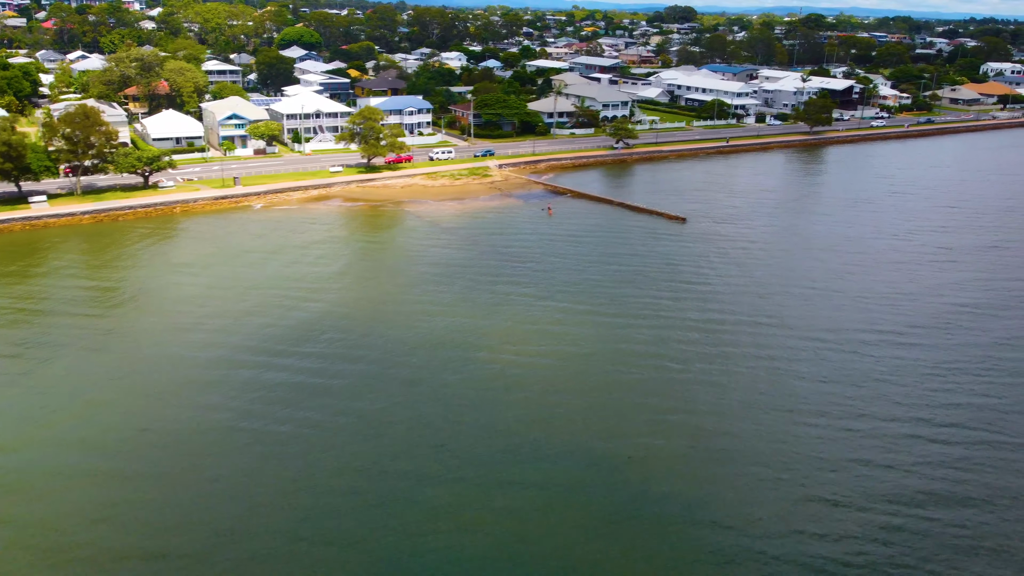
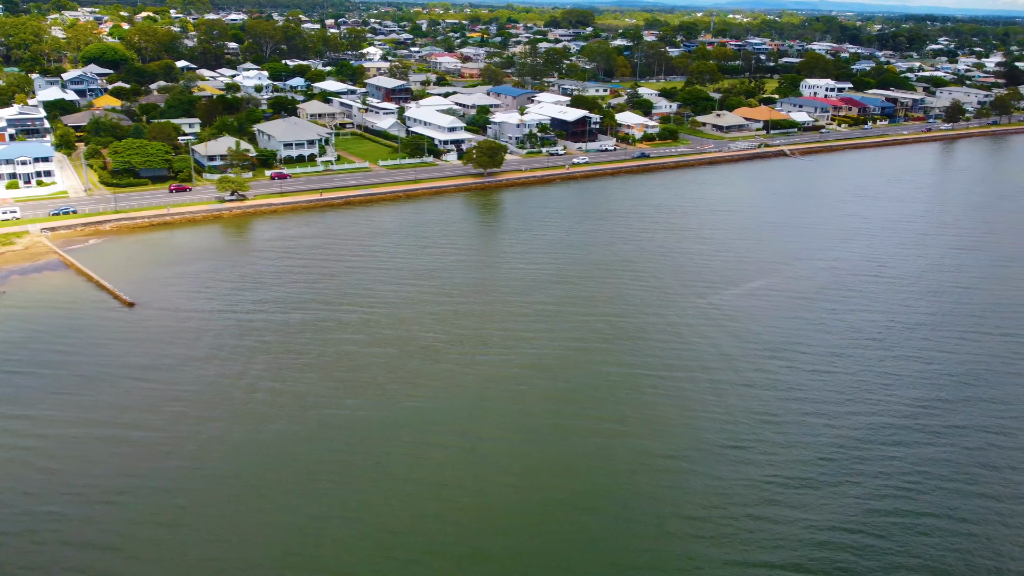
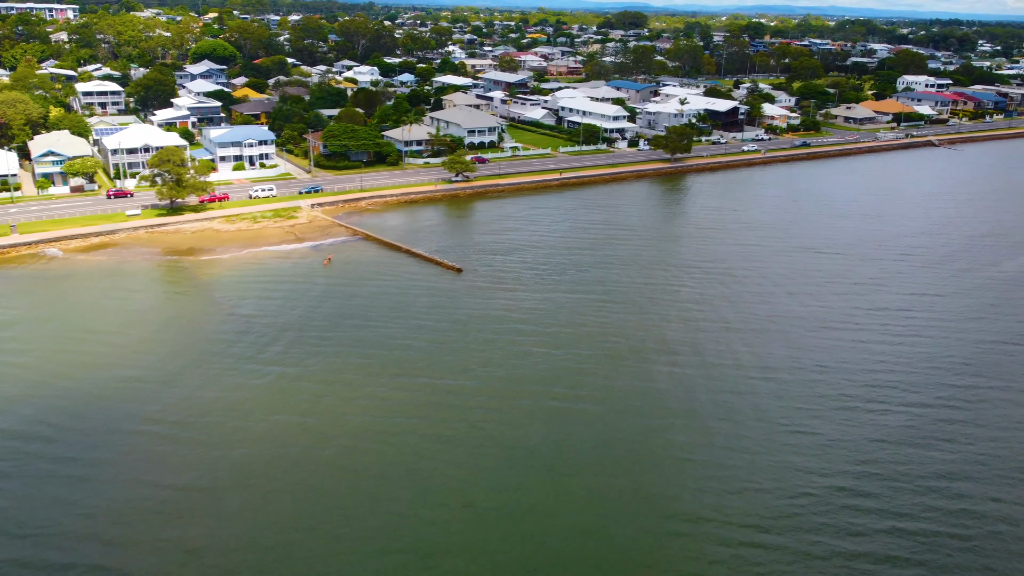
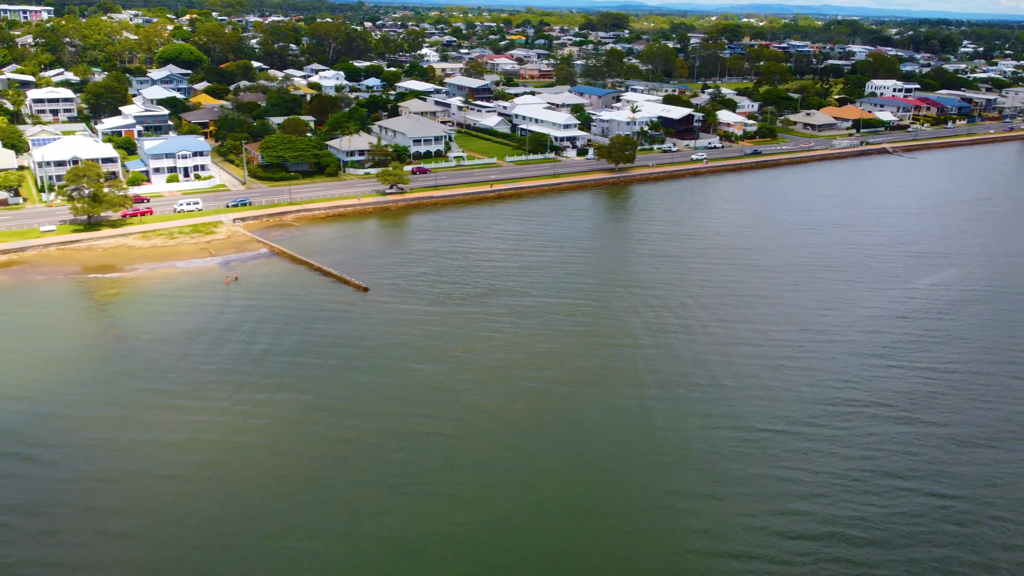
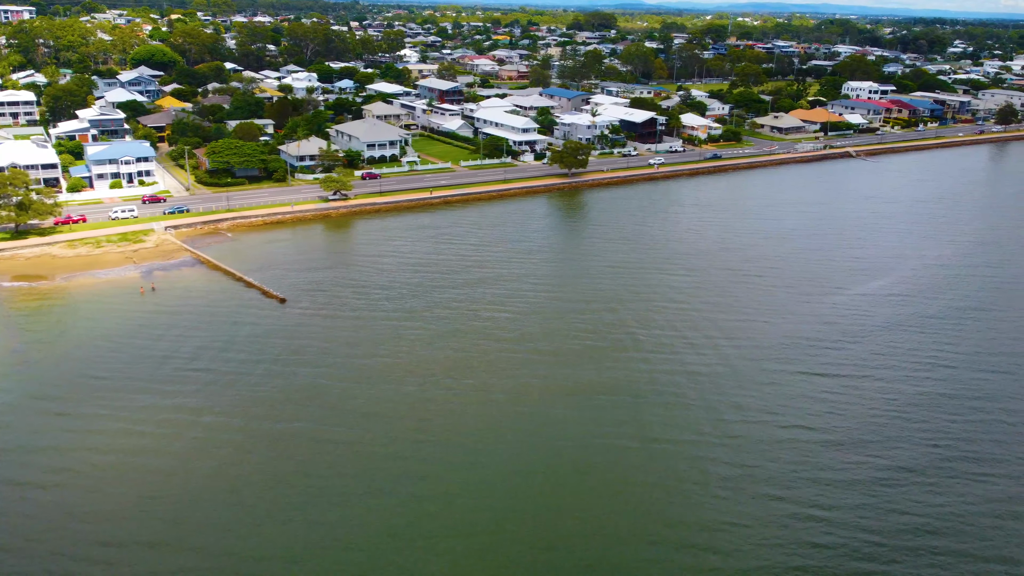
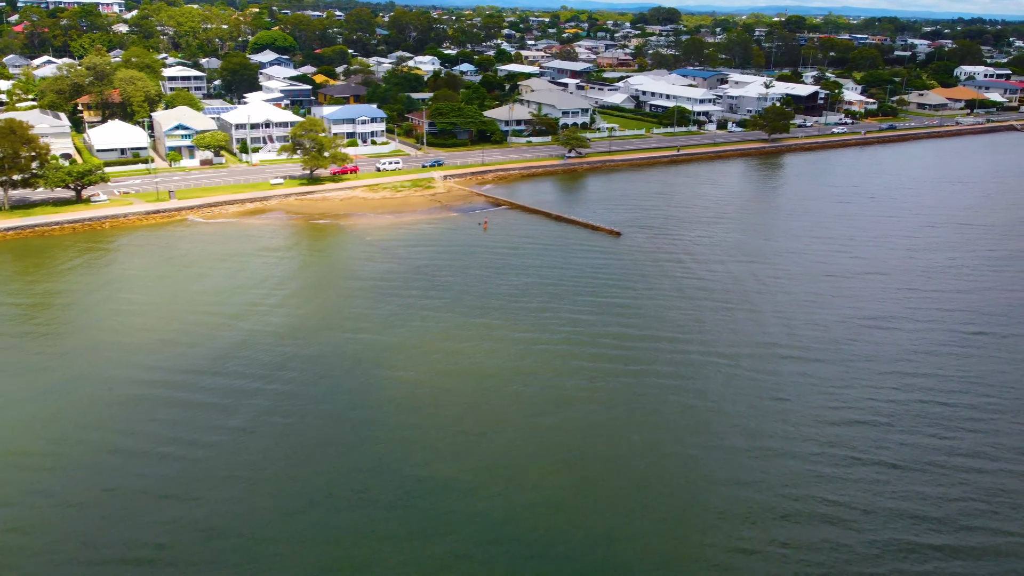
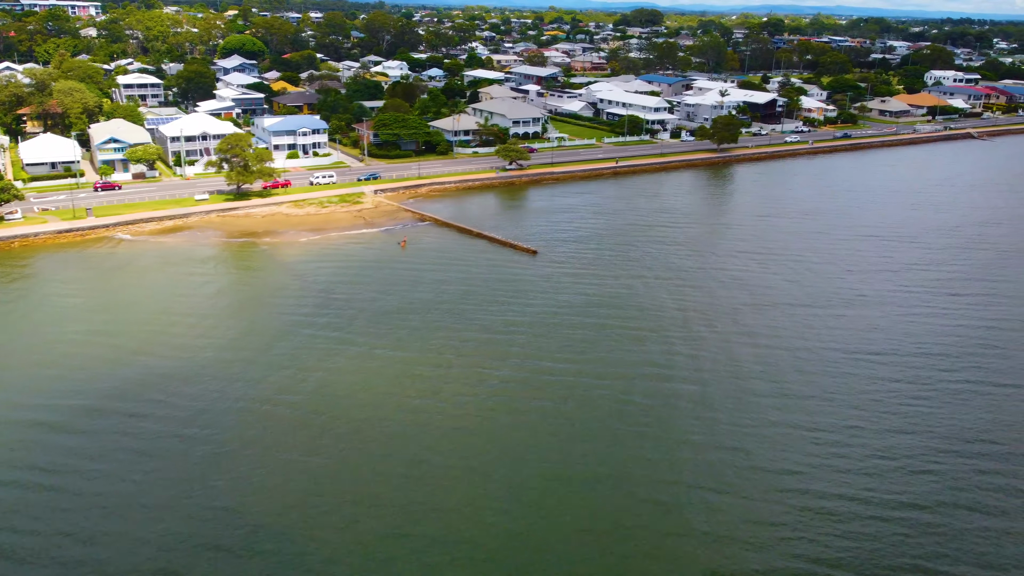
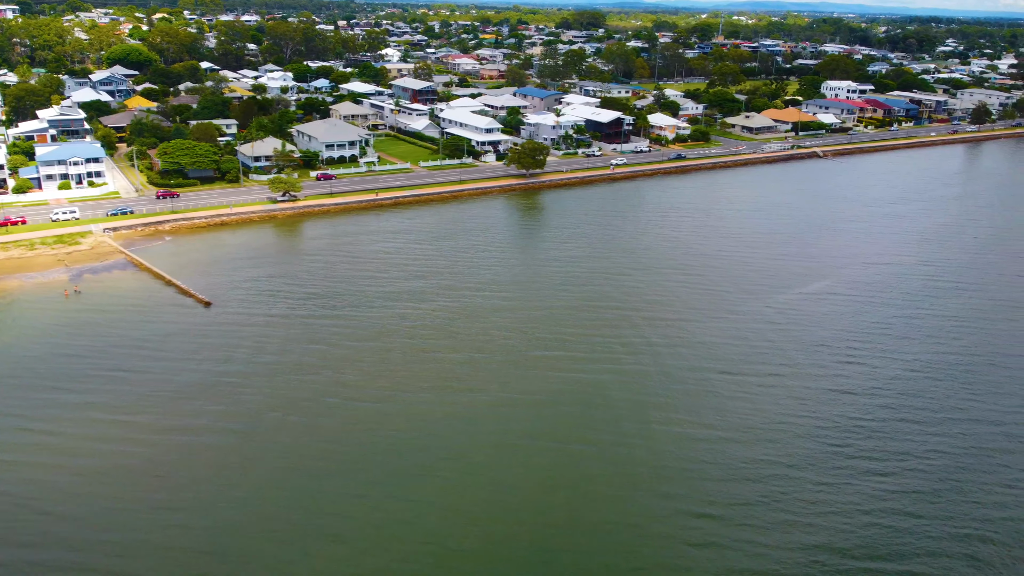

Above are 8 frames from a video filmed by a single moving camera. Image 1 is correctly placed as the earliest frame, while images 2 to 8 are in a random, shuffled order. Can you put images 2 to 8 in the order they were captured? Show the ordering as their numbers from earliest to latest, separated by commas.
6, 7, 3, 4, 5, 8, 2
